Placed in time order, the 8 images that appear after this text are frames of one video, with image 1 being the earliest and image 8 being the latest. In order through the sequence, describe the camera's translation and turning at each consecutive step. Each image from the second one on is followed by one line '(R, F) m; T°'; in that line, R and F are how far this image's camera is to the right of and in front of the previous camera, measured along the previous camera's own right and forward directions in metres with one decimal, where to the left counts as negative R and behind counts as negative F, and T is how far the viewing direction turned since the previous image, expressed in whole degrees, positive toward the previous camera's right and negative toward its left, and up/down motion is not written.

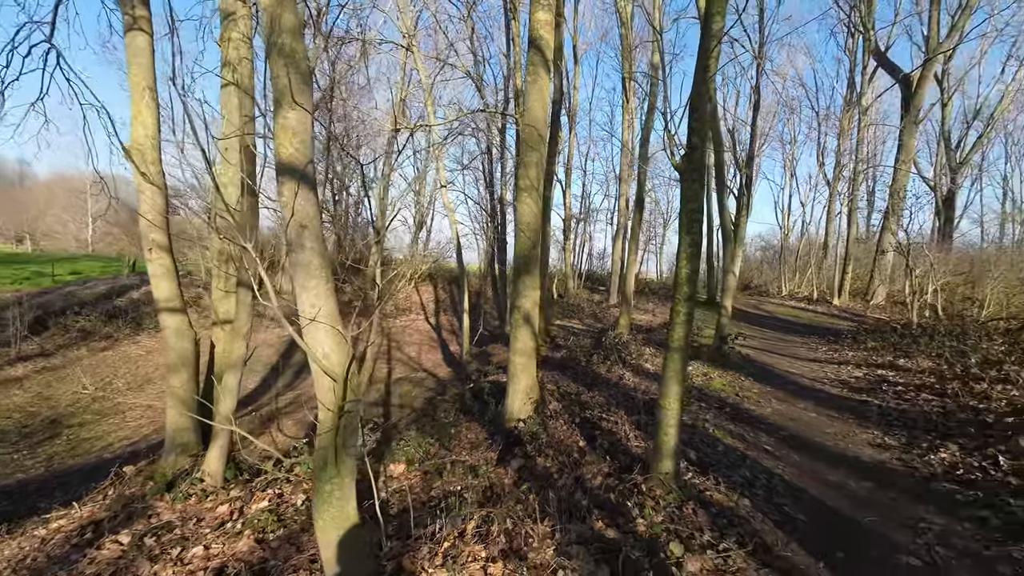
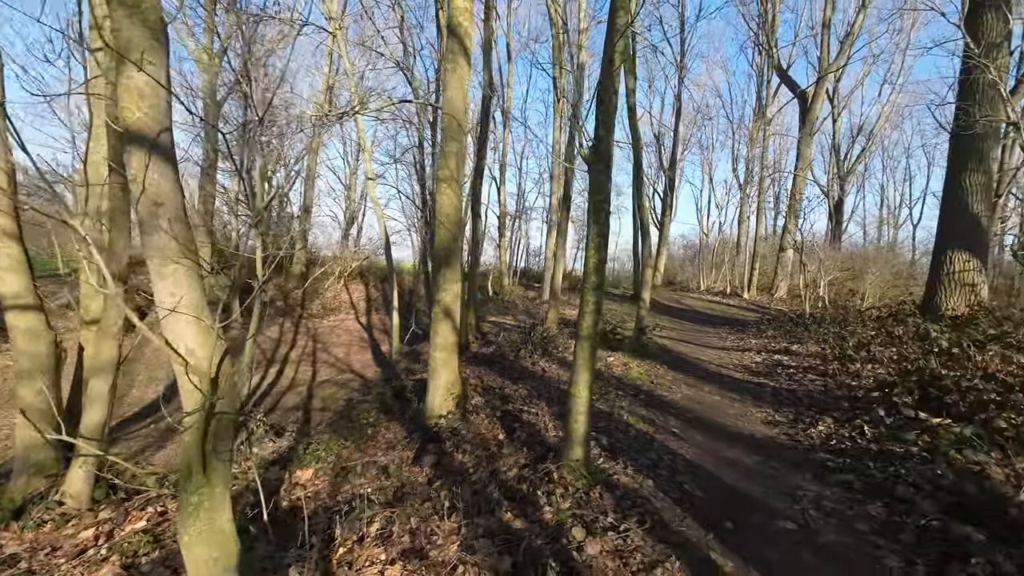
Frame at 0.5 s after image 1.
(+0.3, +0.1) m; +8°
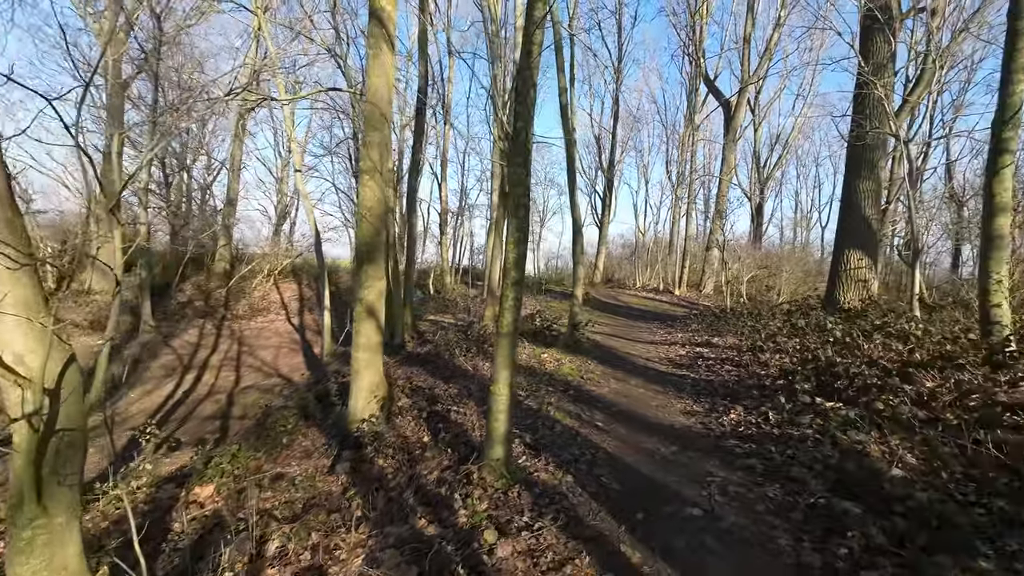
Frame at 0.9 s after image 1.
(+0.3, +0.1) m; +7°
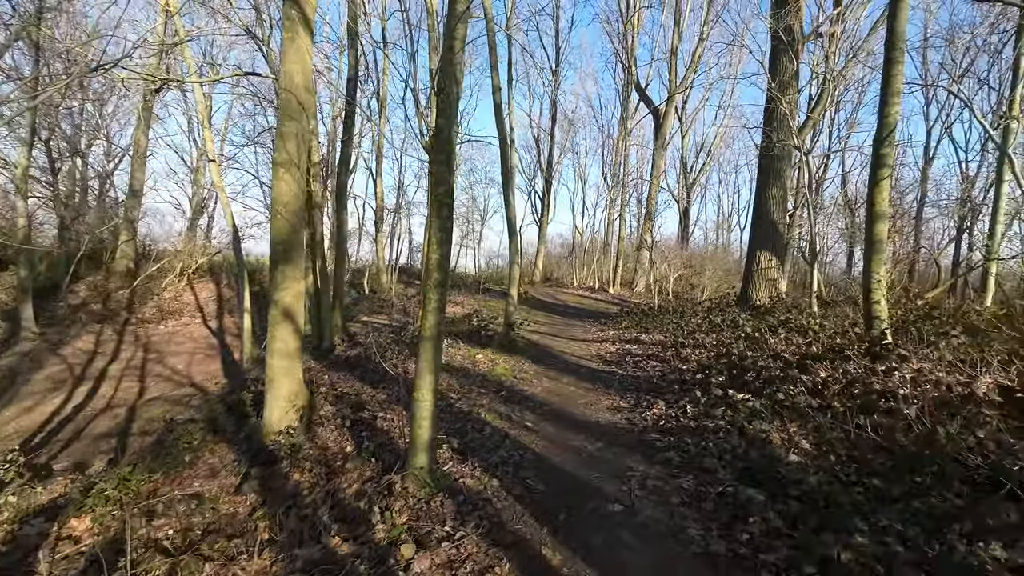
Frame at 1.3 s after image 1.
(+0.2, +0.1) m; +8°
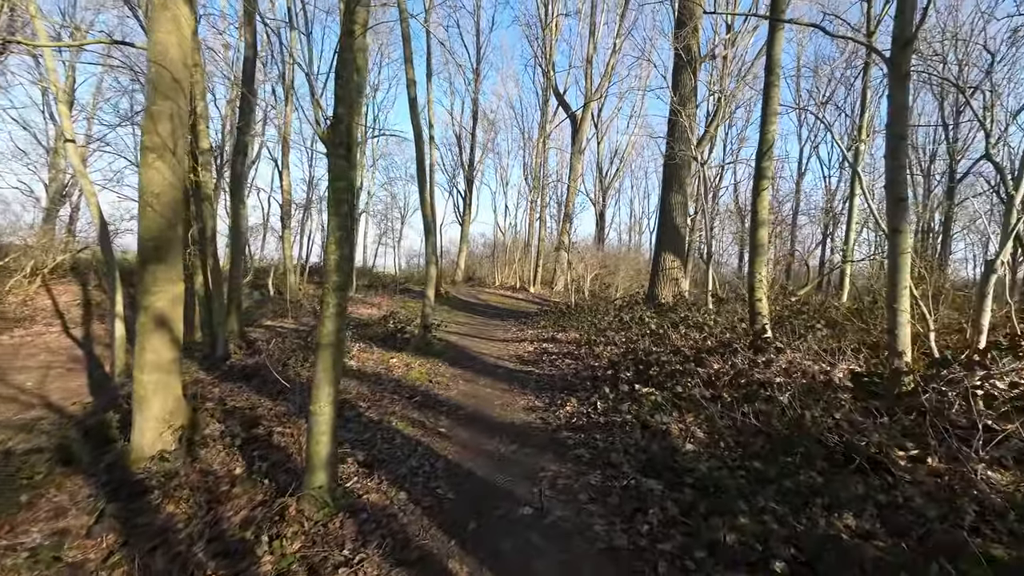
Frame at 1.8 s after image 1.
(+0.2, +0.1) m; +10°
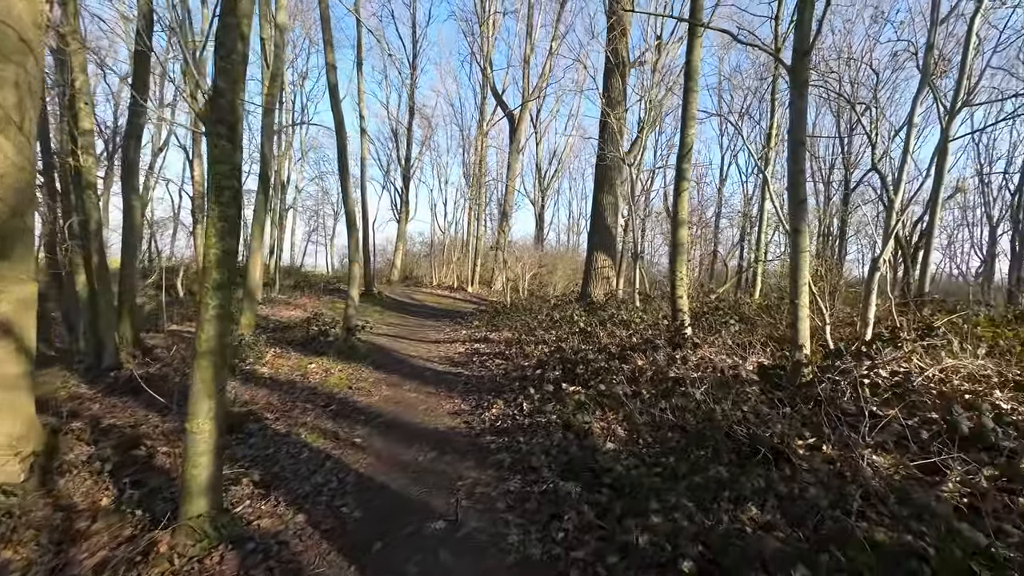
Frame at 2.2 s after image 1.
(+0.3, +0.2) m; +8°
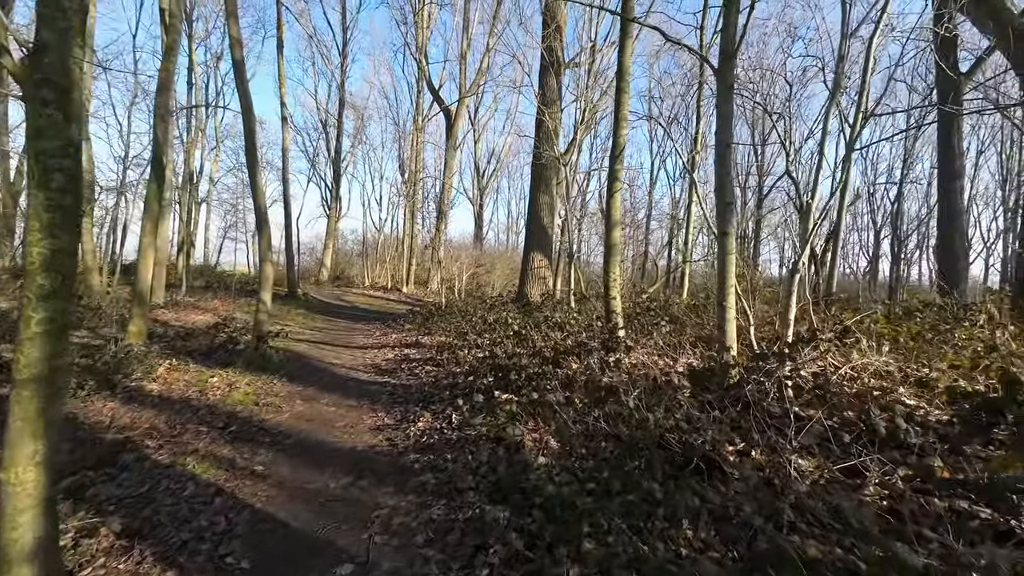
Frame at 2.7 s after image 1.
(+0.2, +0.4) m; +8°
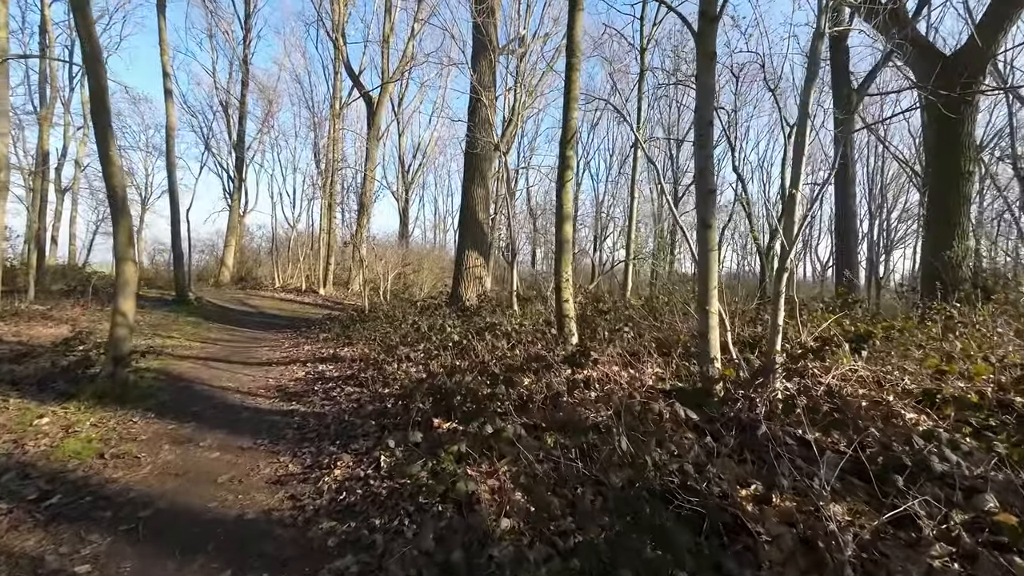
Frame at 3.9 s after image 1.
(-0.2, +1.1) m; +10°
